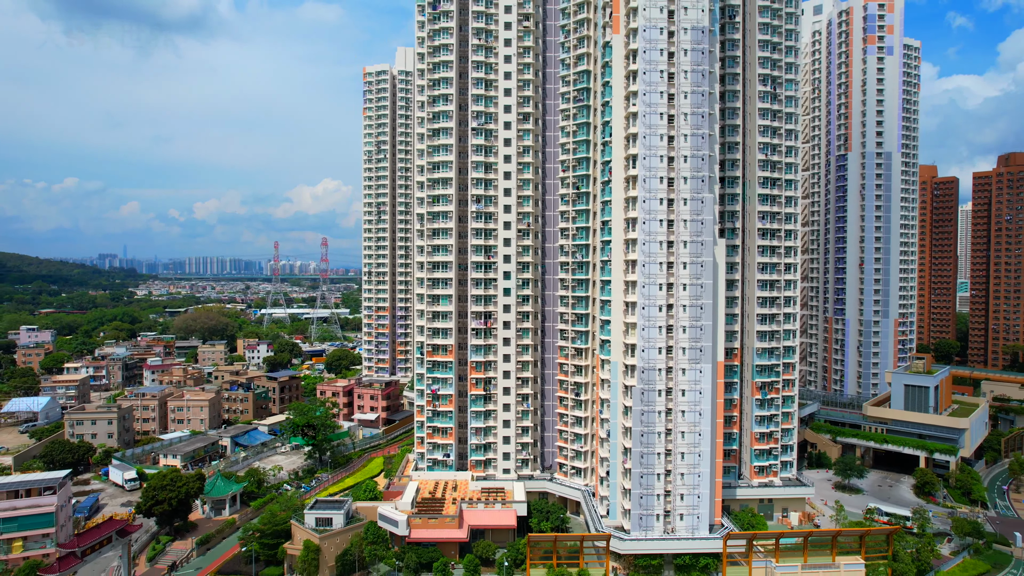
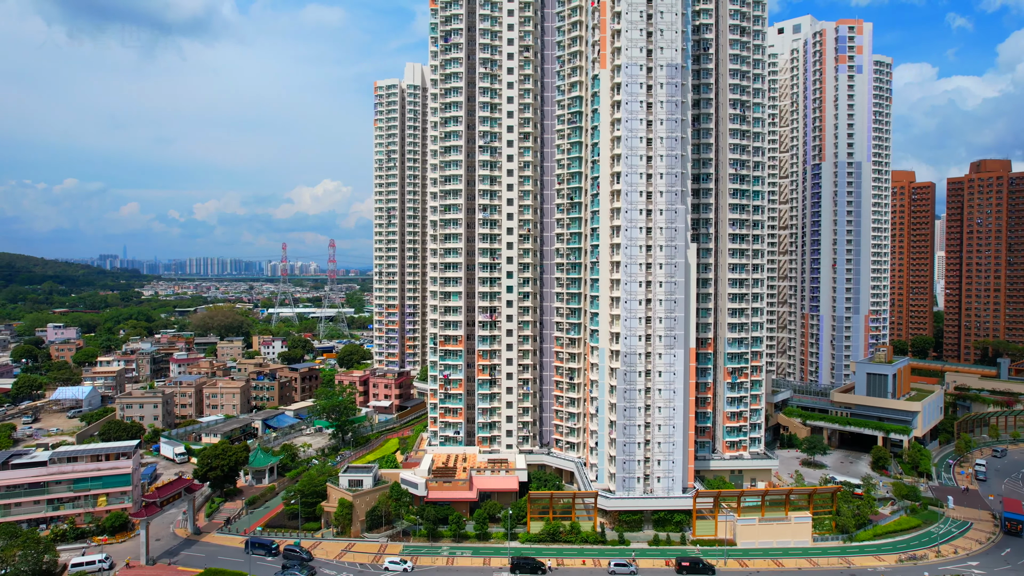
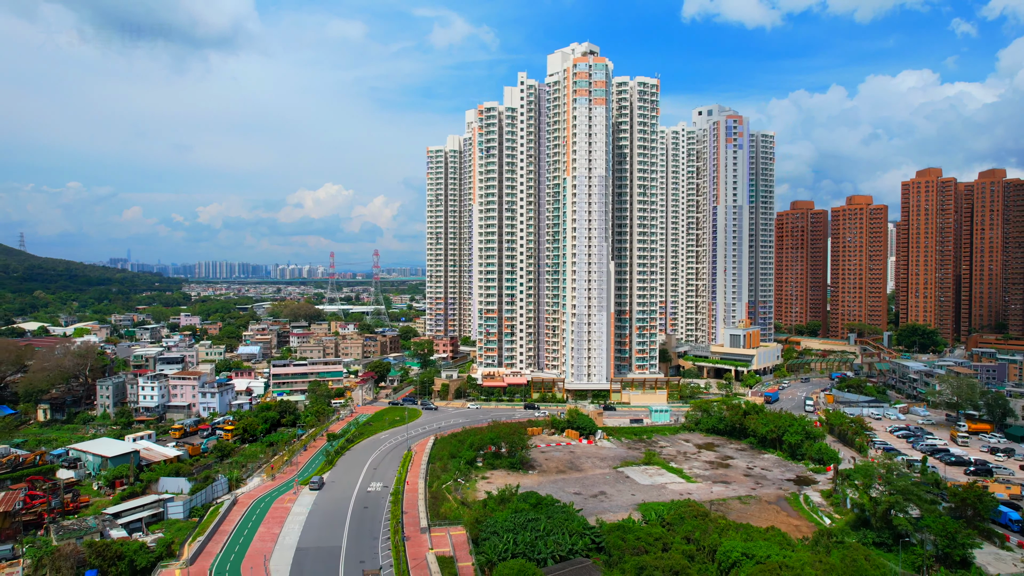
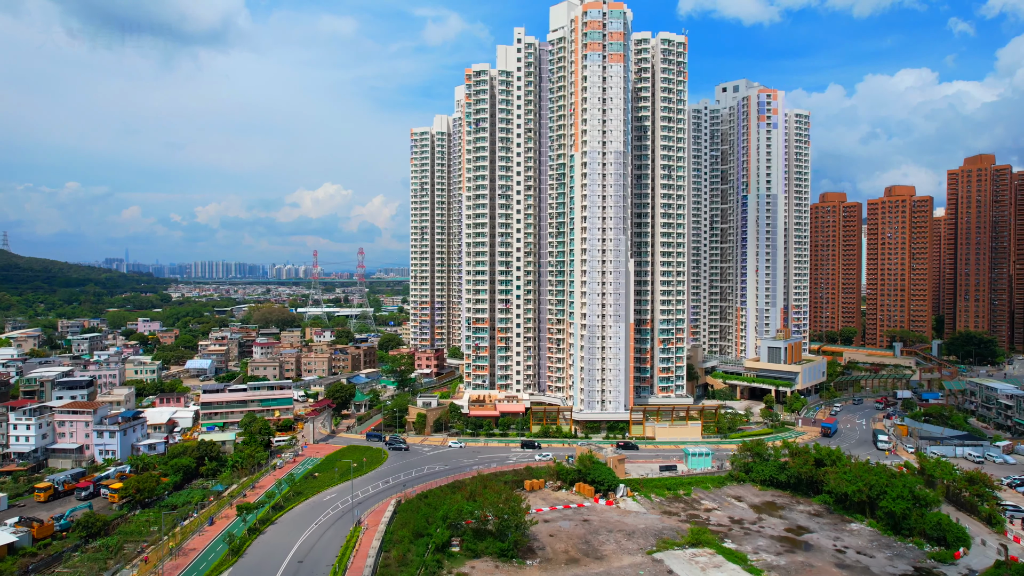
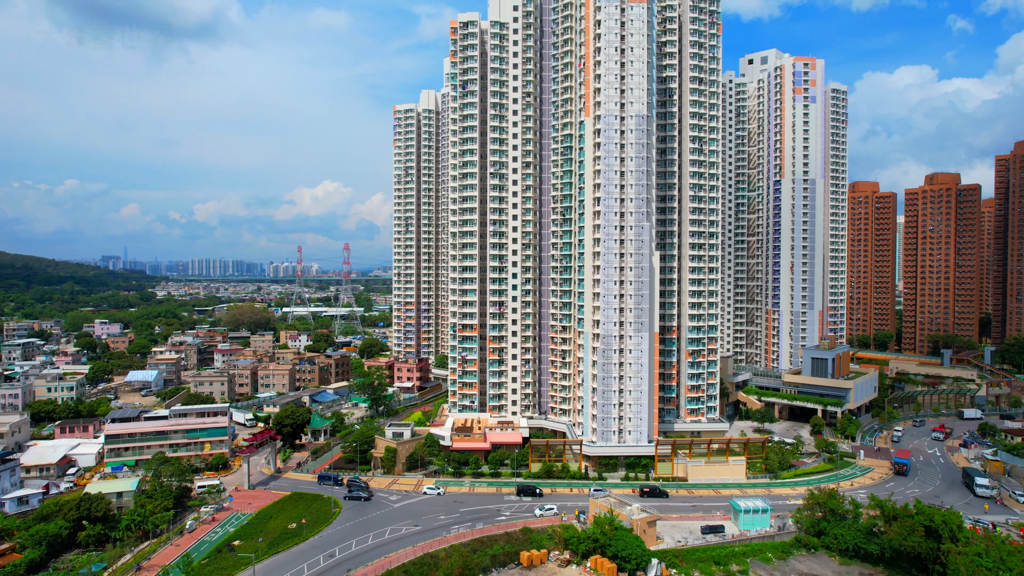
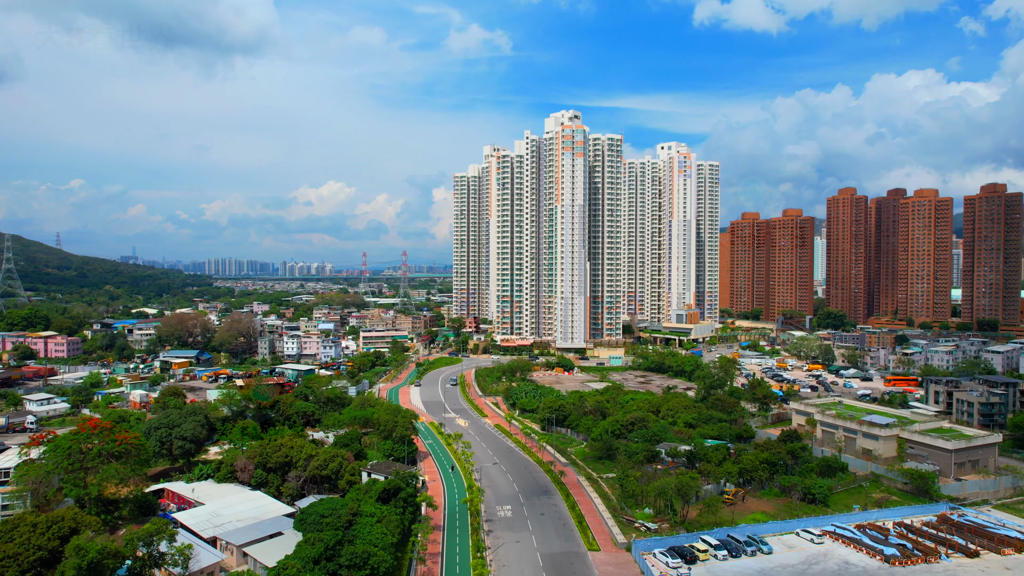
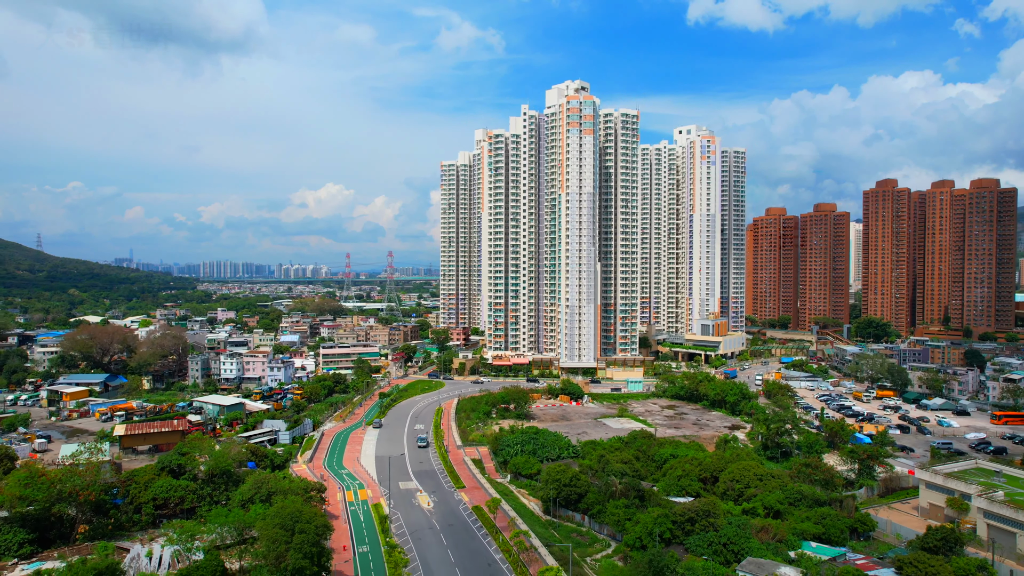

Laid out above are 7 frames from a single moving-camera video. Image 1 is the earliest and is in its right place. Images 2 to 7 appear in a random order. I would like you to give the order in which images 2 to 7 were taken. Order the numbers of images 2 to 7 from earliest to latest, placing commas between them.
2, 5, 4, 3, 7, 6
